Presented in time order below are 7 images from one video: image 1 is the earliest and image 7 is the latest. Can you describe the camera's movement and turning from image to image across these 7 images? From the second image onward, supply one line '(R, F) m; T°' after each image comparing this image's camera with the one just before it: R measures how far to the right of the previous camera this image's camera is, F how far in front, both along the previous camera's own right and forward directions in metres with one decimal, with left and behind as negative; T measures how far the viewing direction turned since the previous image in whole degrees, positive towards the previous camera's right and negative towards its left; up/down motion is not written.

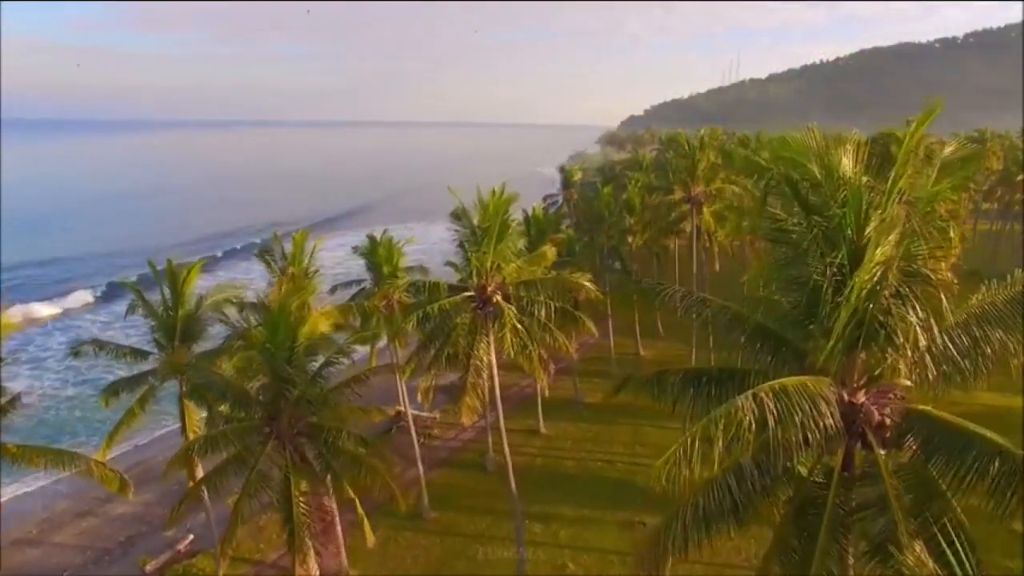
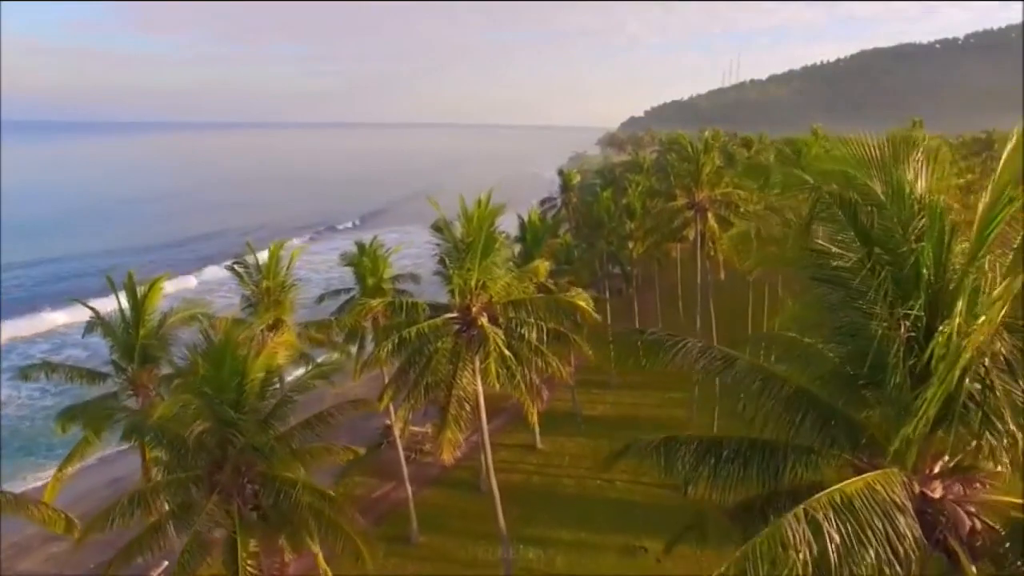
(+0.2, +1.2) m; 0°
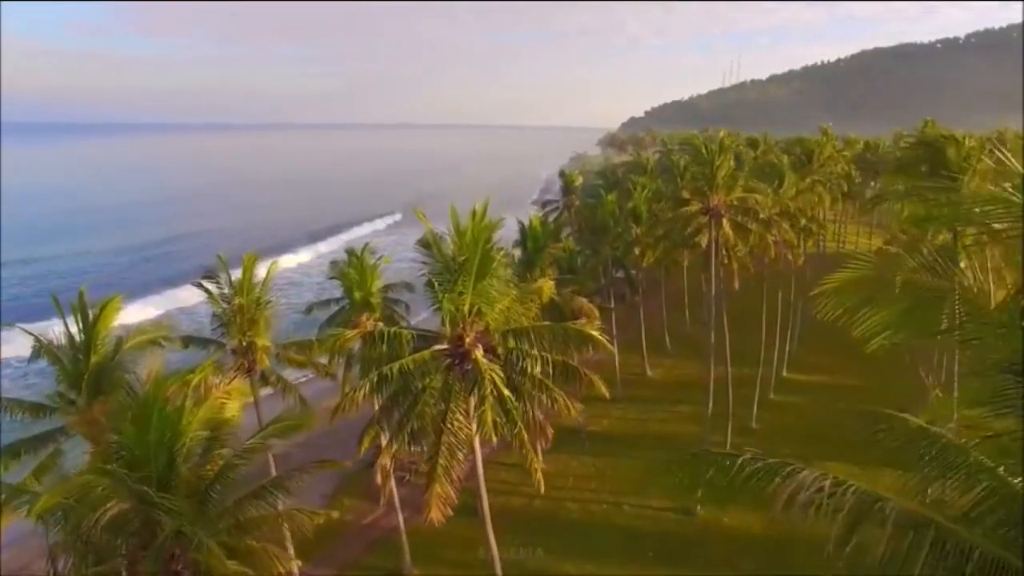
(0.0, +1.6) m; 0°
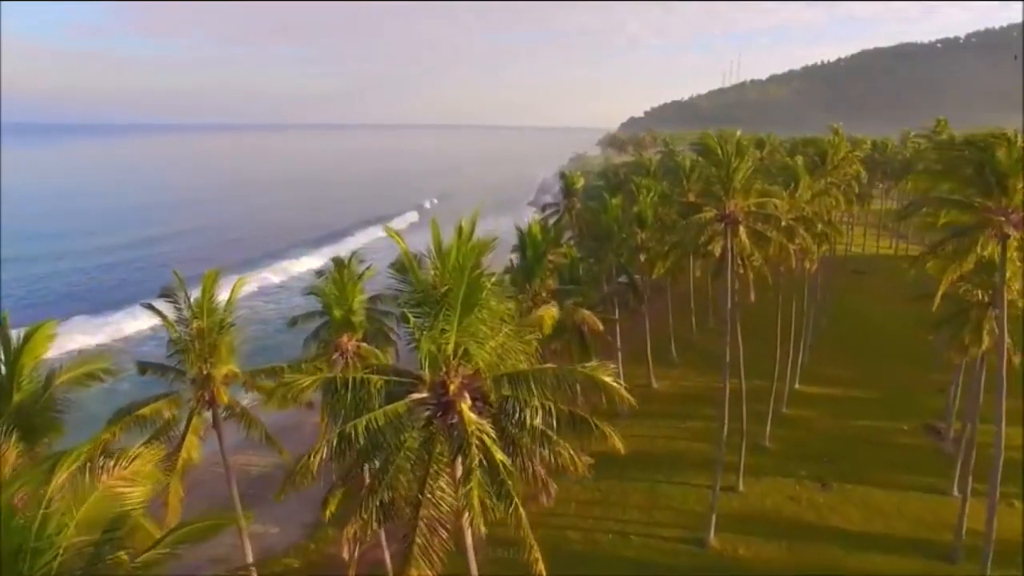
(+0.1, +1.8) m; 0°
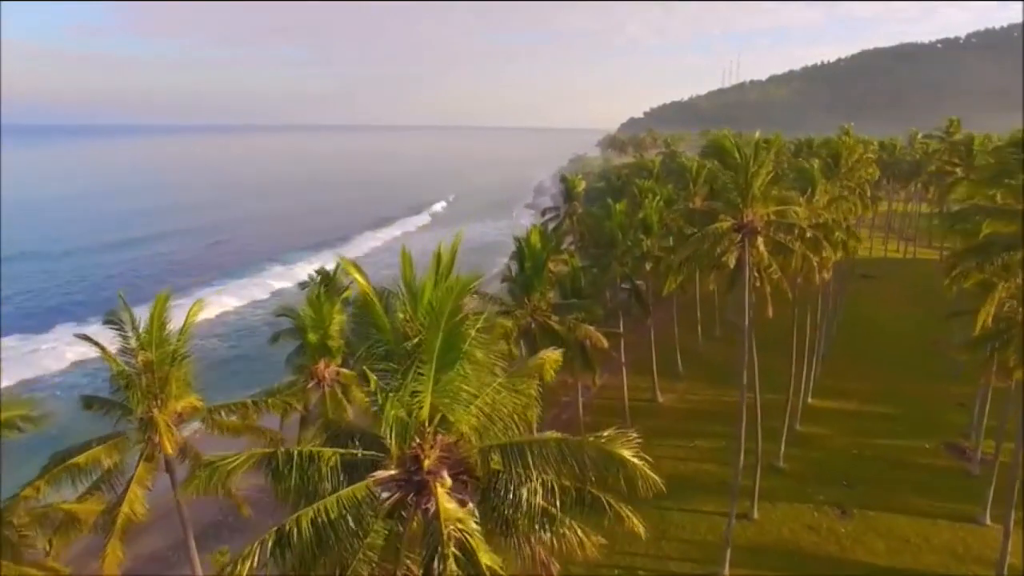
(+0.1, +1.7) m; 0°
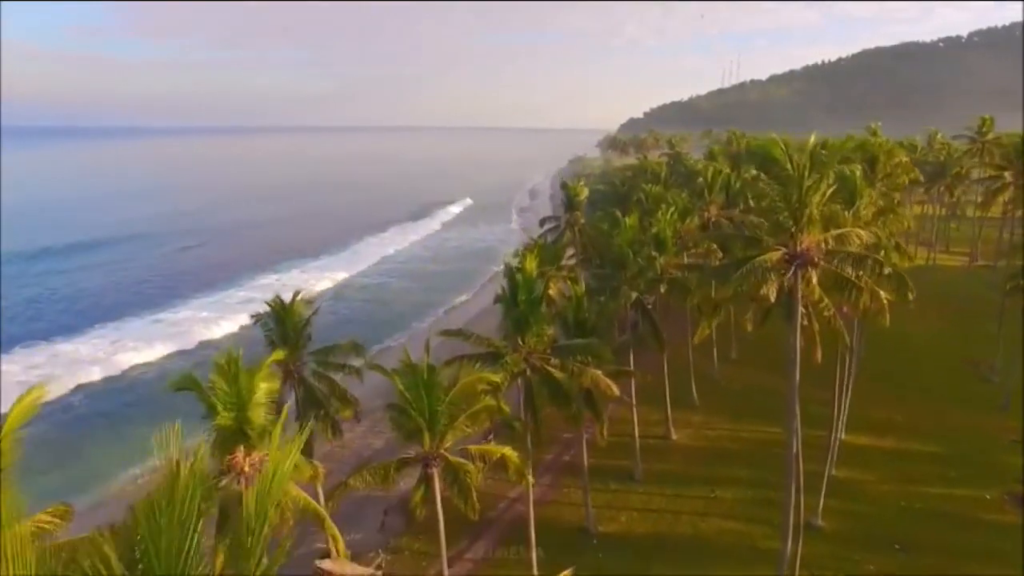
(+0.2, +3.8) m; 0°
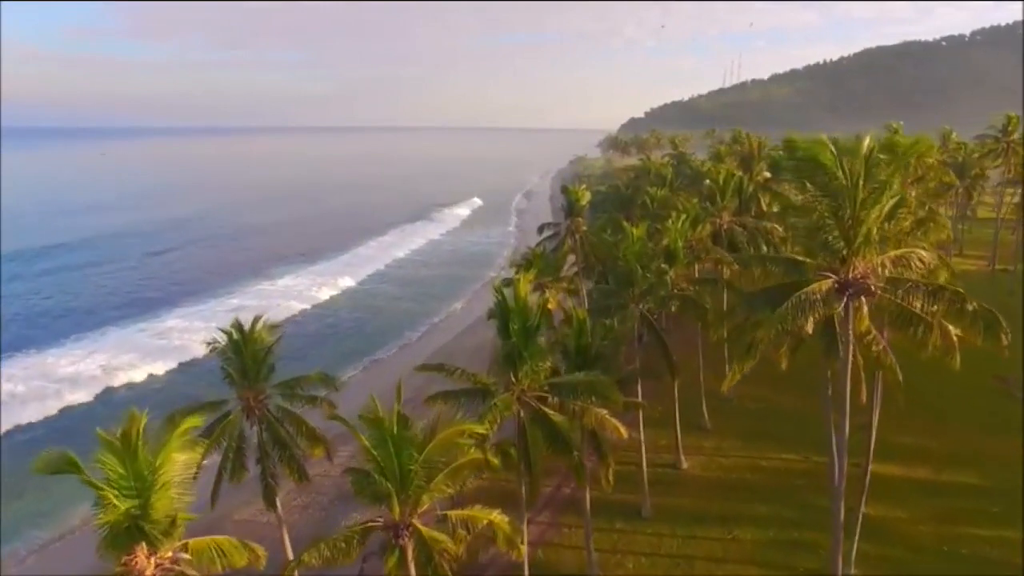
(+0.2, +2.5) m; 0°
